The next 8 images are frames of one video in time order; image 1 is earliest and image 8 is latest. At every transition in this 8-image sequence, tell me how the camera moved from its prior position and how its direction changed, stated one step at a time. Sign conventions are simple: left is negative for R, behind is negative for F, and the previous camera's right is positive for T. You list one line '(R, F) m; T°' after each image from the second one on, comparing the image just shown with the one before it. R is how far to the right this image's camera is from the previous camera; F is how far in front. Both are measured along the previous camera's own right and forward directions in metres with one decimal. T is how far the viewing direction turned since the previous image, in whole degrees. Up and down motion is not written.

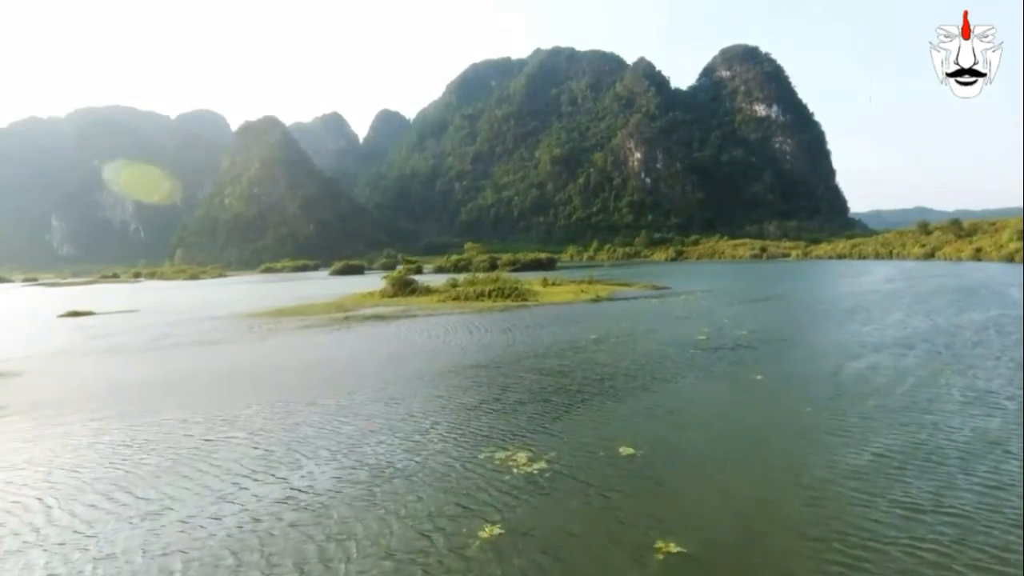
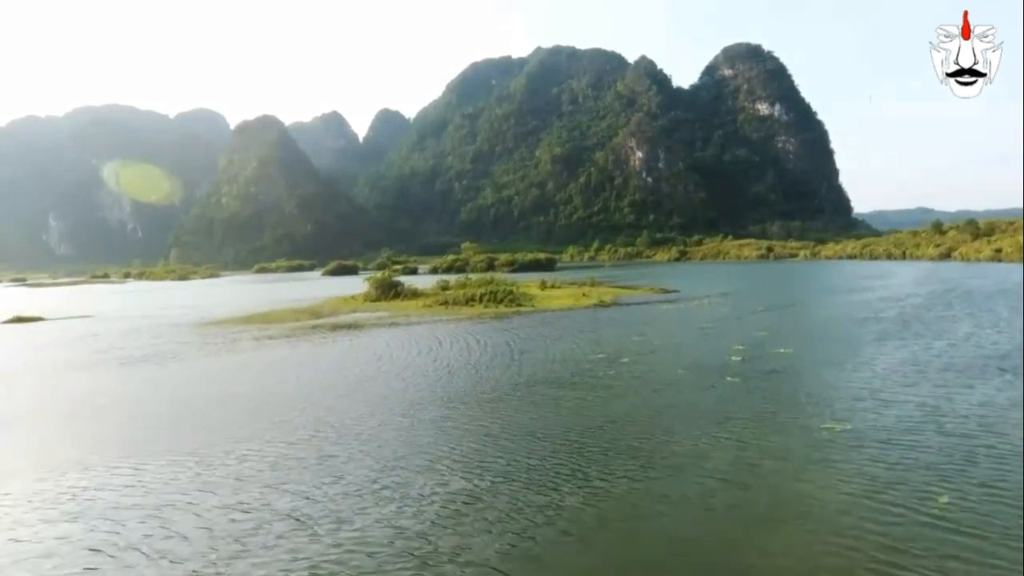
(+0.3, +4.4) m; 0°
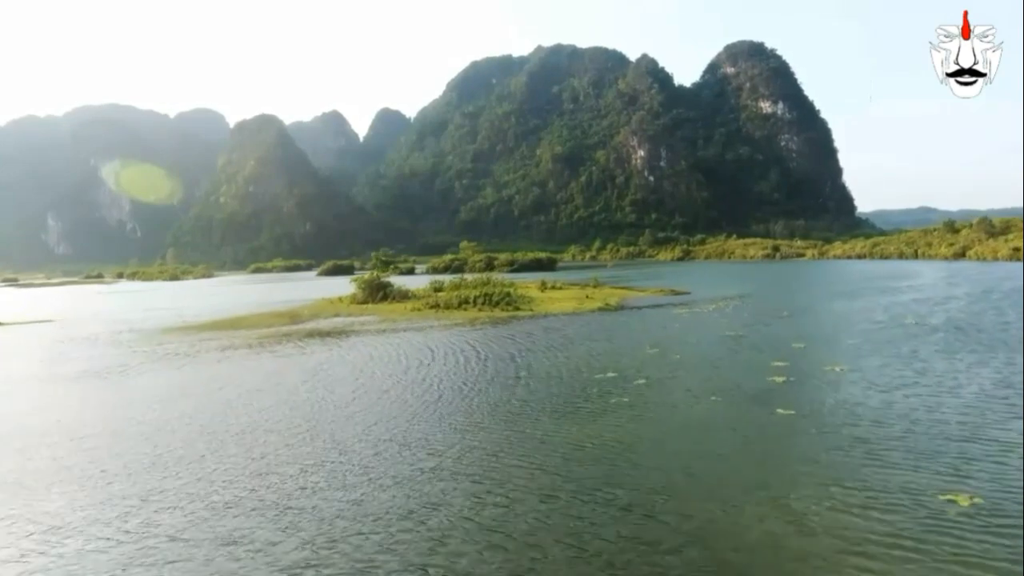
(+0.2, +3.4) m; 0°
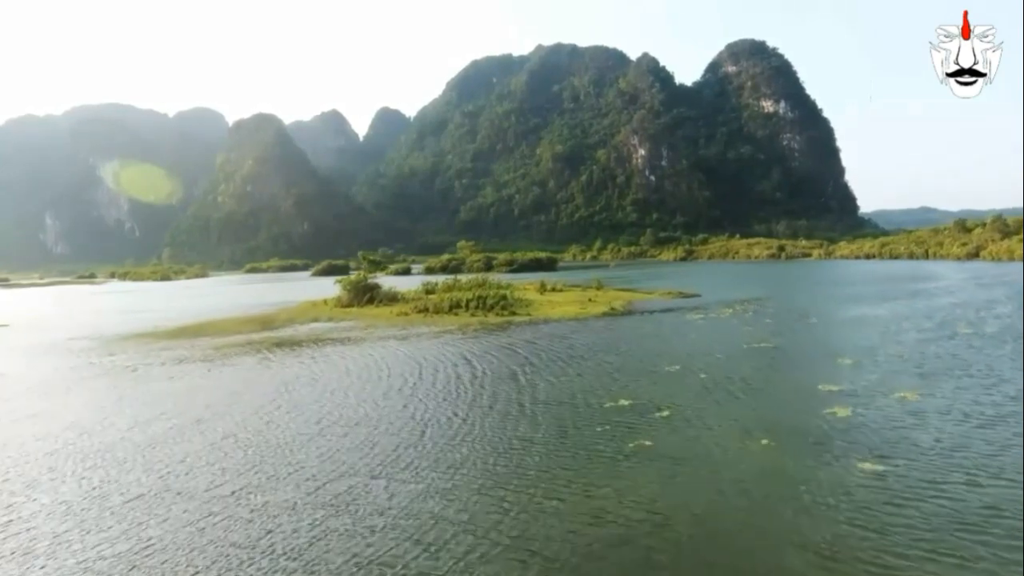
(+0.2, +3.2) m; 0°
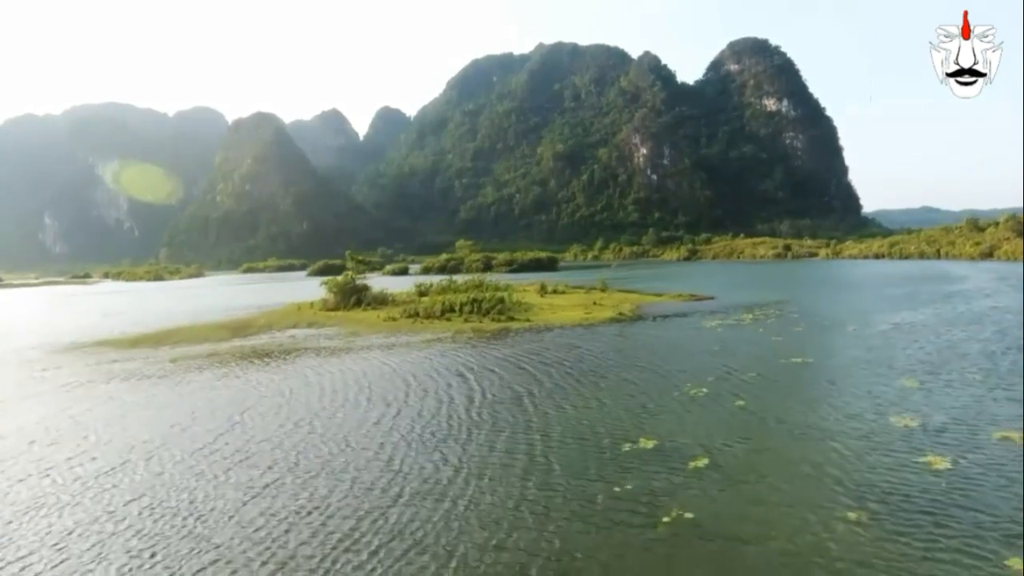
(+0.1, +2.9) m; 0°
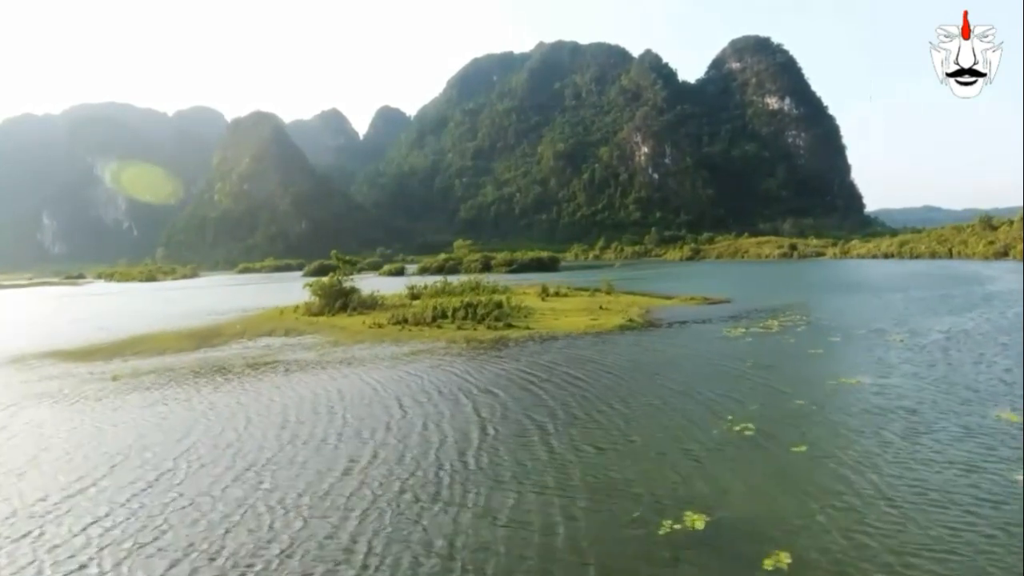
(+0.1, +2.9) m; 0°
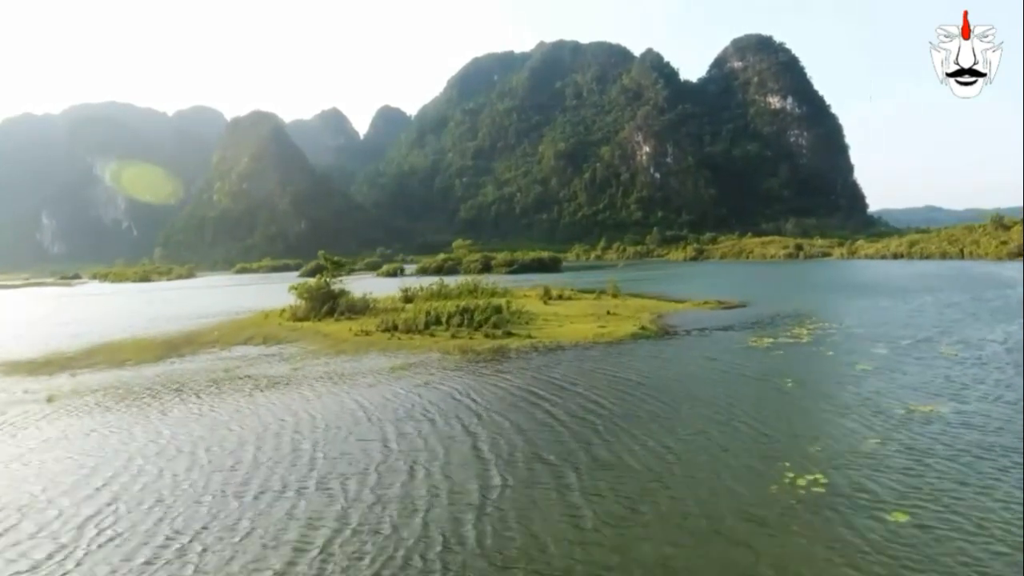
(0.0, +2.5) m; 0°
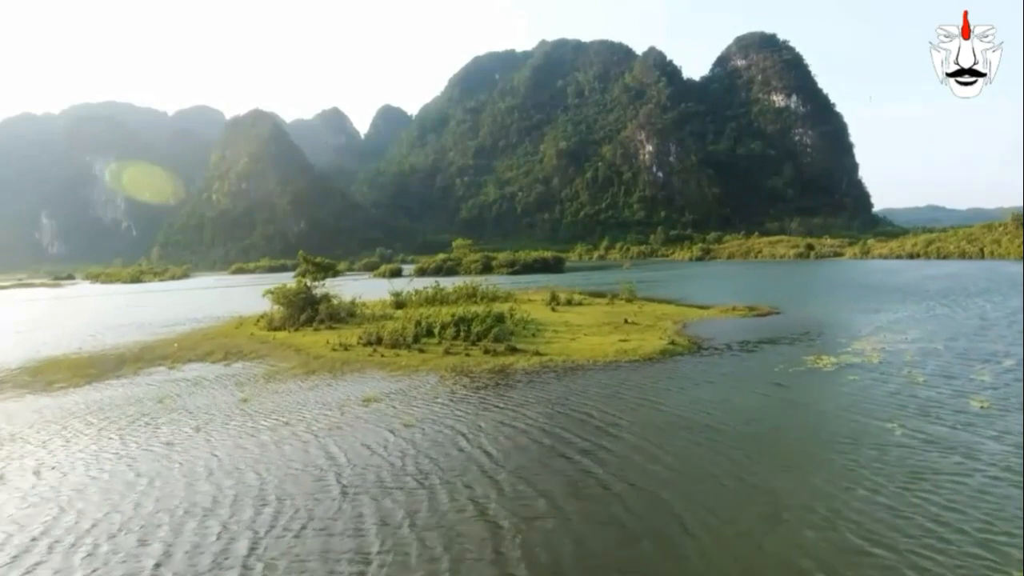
(-0.1, +3.8) m; 0°
